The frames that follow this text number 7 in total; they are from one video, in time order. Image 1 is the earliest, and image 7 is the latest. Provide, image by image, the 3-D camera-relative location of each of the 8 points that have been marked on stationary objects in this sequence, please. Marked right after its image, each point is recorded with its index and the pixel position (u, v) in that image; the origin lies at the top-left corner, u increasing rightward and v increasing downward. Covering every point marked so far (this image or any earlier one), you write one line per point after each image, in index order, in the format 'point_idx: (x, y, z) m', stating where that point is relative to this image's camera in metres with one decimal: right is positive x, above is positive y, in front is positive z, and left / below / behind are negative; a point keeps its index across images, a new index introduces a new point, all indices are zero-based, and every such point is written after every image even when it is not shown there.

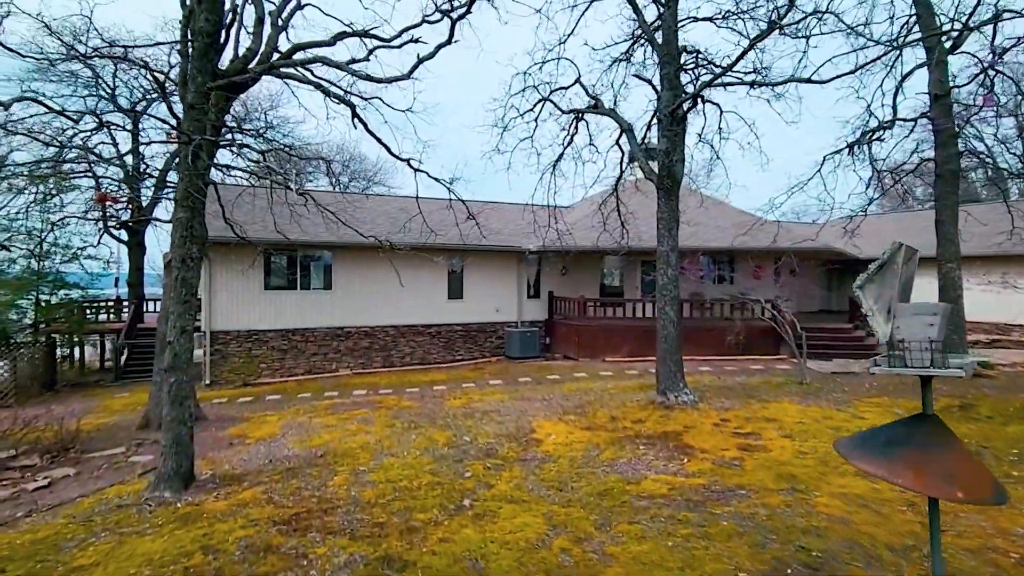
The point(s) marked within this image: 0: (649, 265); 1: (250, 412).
0: (+4.2, +0.7, +16.2) m
1: (-4.8, -2.3, +9.7) m
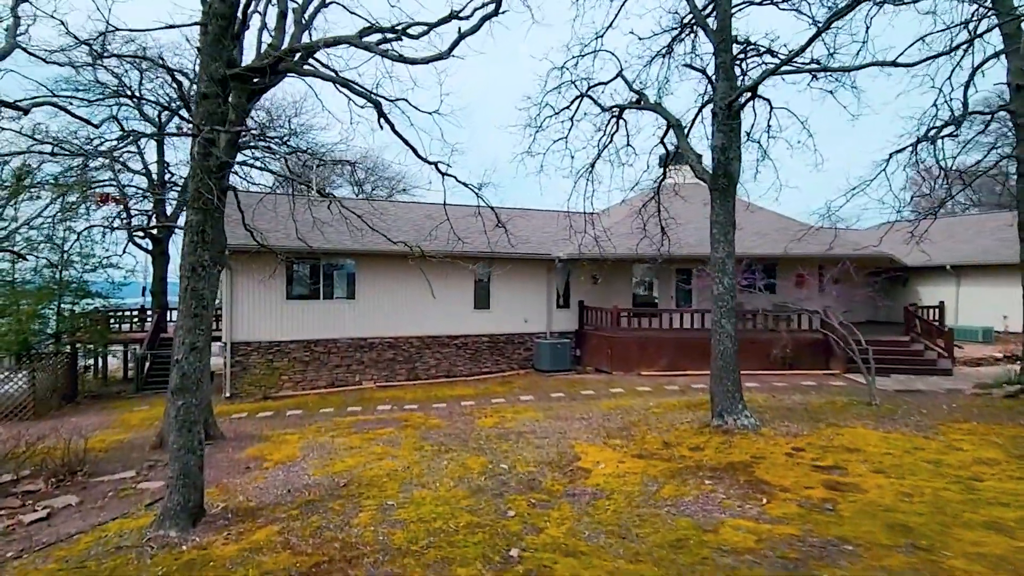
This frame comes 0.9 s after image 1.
0: (+5.0, +0.4, +15.4) m
1: (-4.2, -2.5, +9.2) m
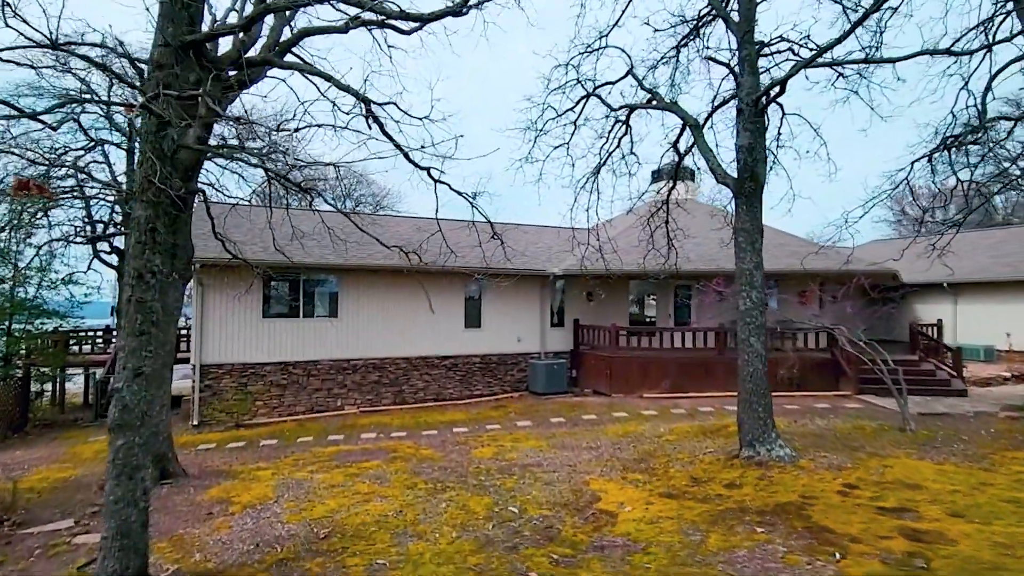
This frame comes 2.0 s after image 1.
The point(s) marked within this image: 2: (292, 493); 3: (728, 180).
0: (+4.8, -0.1, +14.8) m
1: (-4.2, -2.7, +8.2) m
2: (-2.6, -2.4, +6.2) m
3: (+2.7, +1.3, +6.6) m
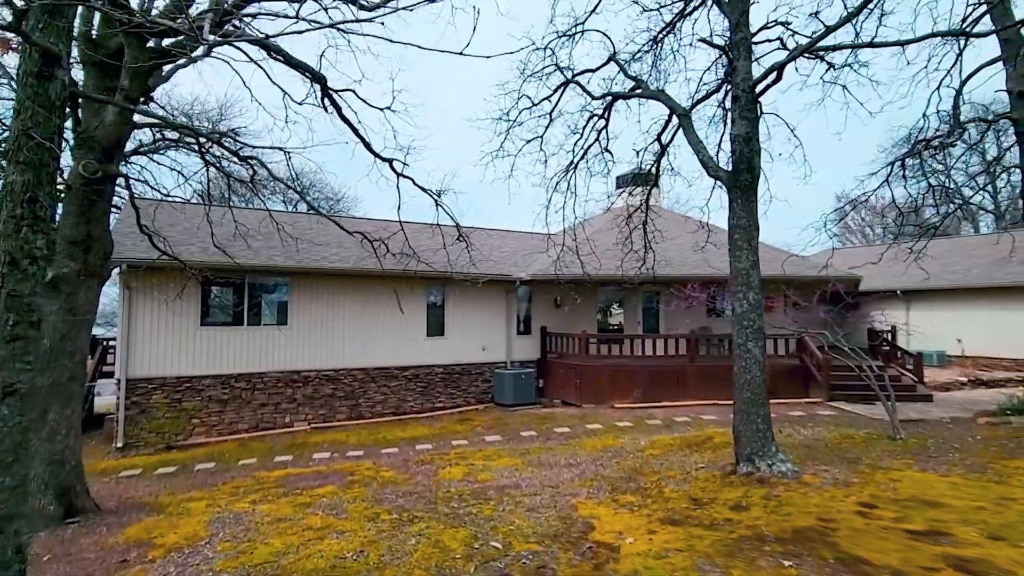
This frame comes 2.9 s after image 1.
0: (+3.8, -0.2, +14.5) m
1: (-4.6, -2.7, +7.1) m
2: (-2.8, -2.4, +5.2) m
3: (+2.4, +1.3, +6.1) m
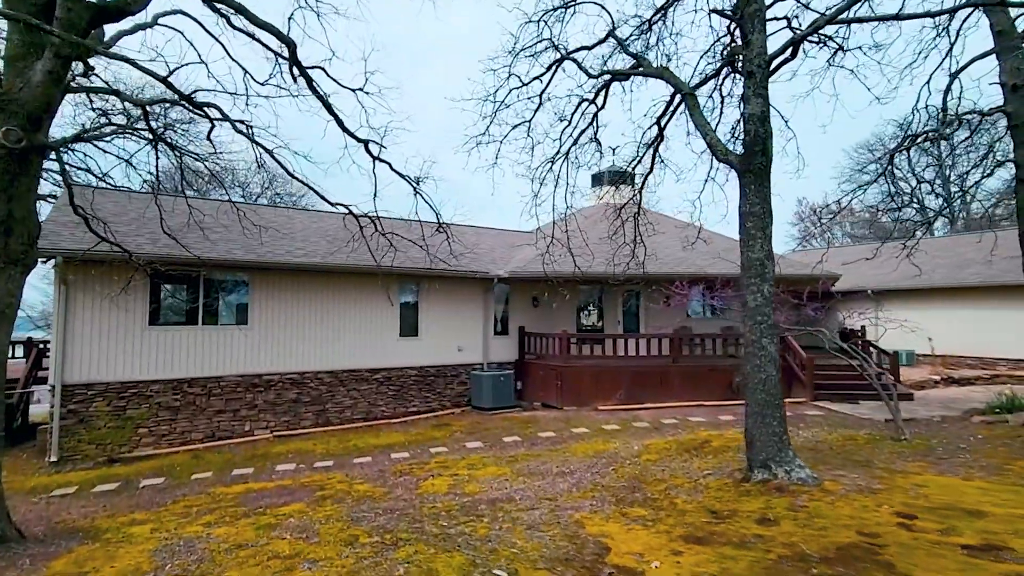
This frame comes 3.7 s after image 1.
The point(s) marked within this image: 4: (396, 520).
0: (+3.2, -0.2, +14.1) m
1: (-4.7, -2.7, +6.2) m
2: (-2.8, -2.3, +4.4) m
3: (+2.3, +1.4, +5.7) m
4: (-1.1, -2.2, +5.1) m
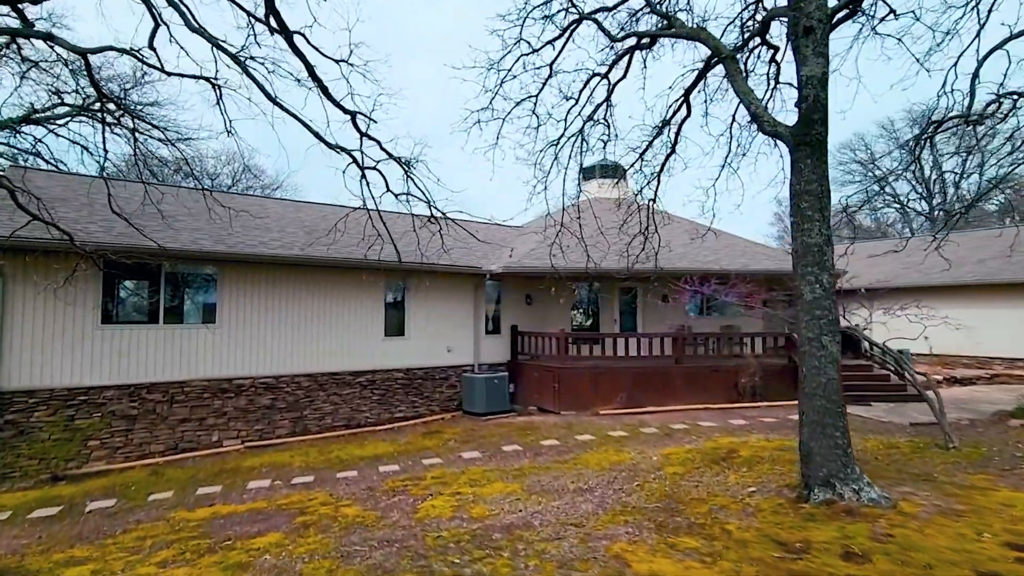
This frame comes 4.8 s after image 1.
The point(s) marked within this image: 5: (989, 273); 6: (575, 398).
0: (+3.0, -0.1, +13.4) m
1: (-4.6, -2.6, +5.2) m
2: (-2.6, -2.2, +3.5) m
3: (+2.5, +1.5, +4.9) m
4: (-0.9, -2.1, +4.2) m
5: (+13.8, +0.4, +15.3) m
6: (+1.4, -2.4, +11.6) m
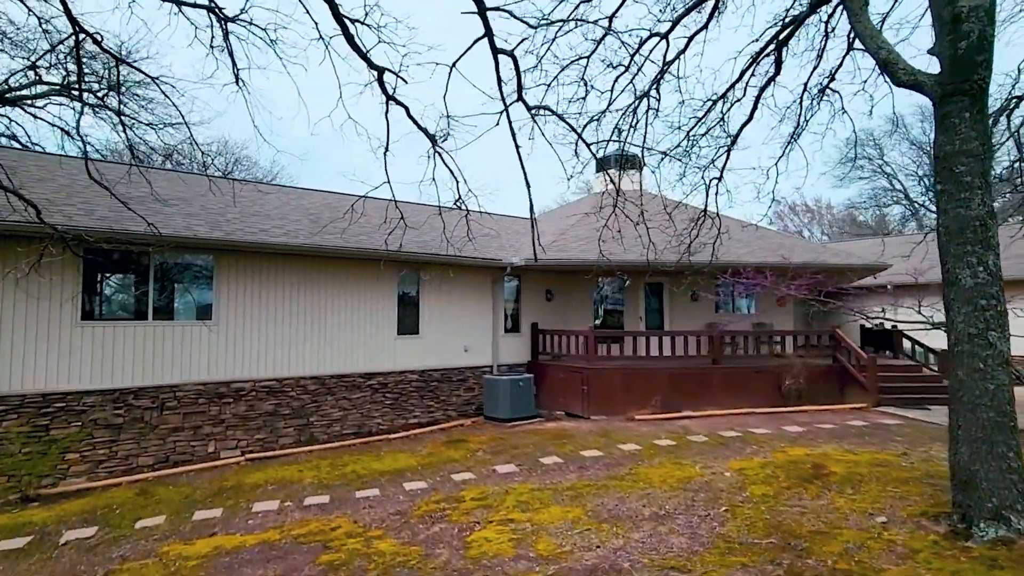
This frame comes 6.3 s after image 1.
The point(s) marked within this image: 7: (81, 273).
0: (+3.5, 0.0, +12.5) m
1: (-4.0, -2.4, +4.1) m
2: (-1.9, -2.1, +2.5) m
3: (+3.1, +1.6, +4.0) m
4: (-0.3, -2.0, +3.3) m
5: (+14.2, +0.5, +14.6) m
6: (+1.9, -2.3, +10.6) m
7: (-6.0, +0.2, +7.4) m
